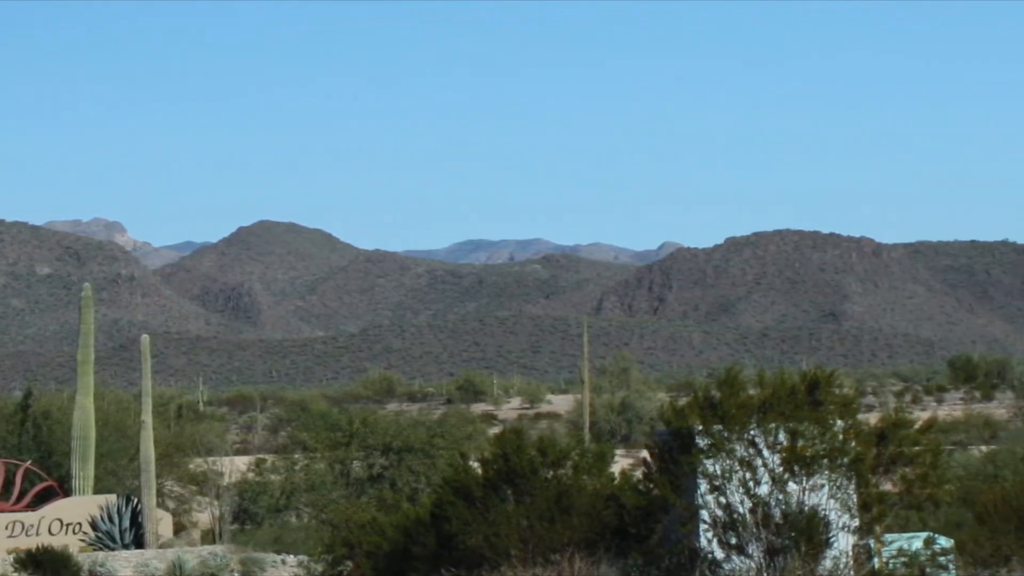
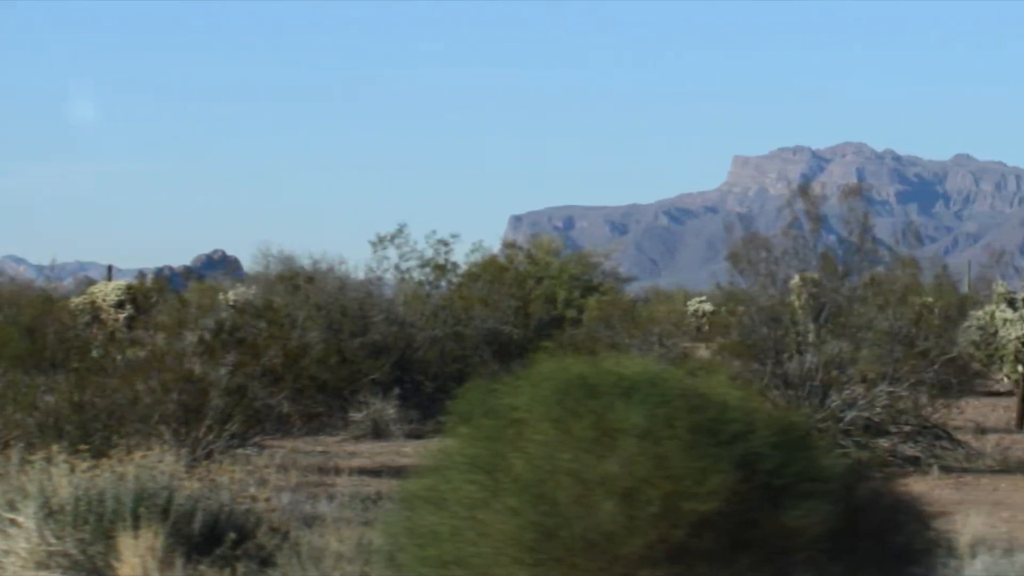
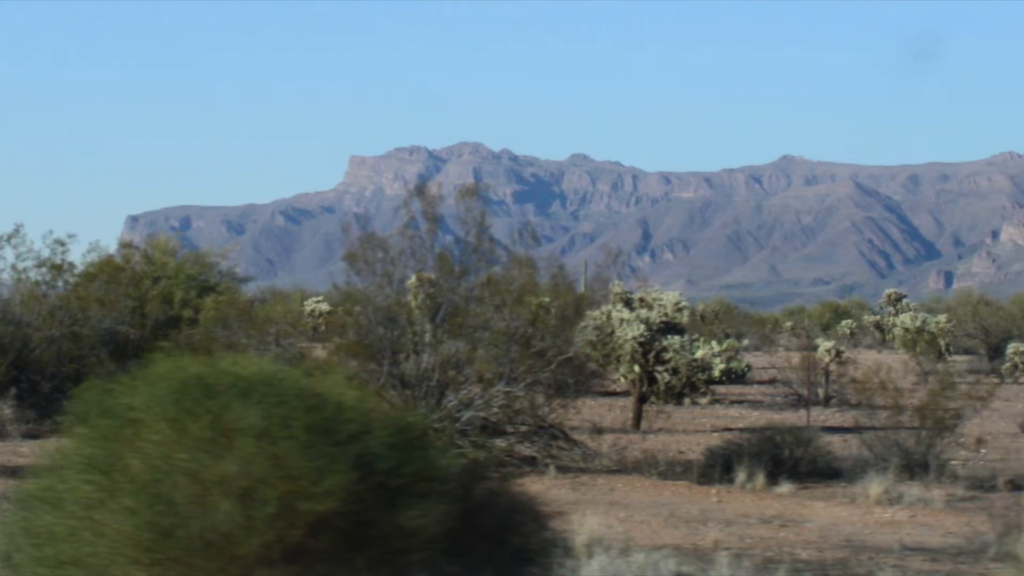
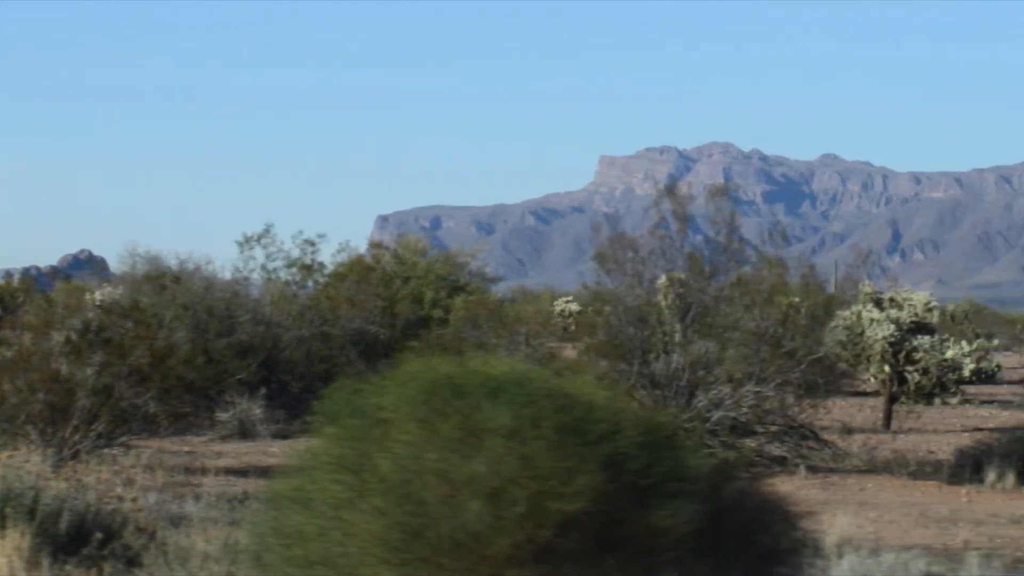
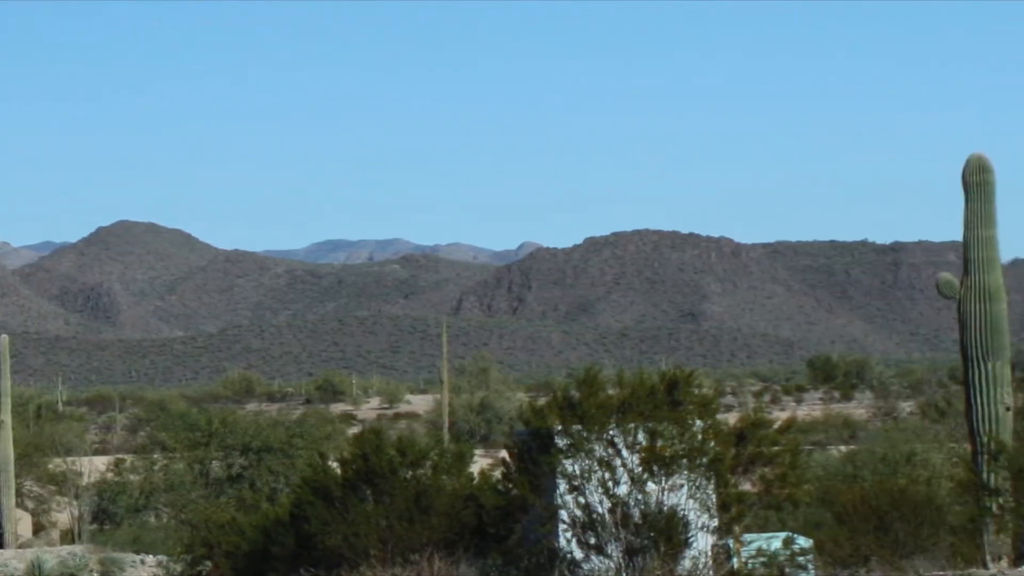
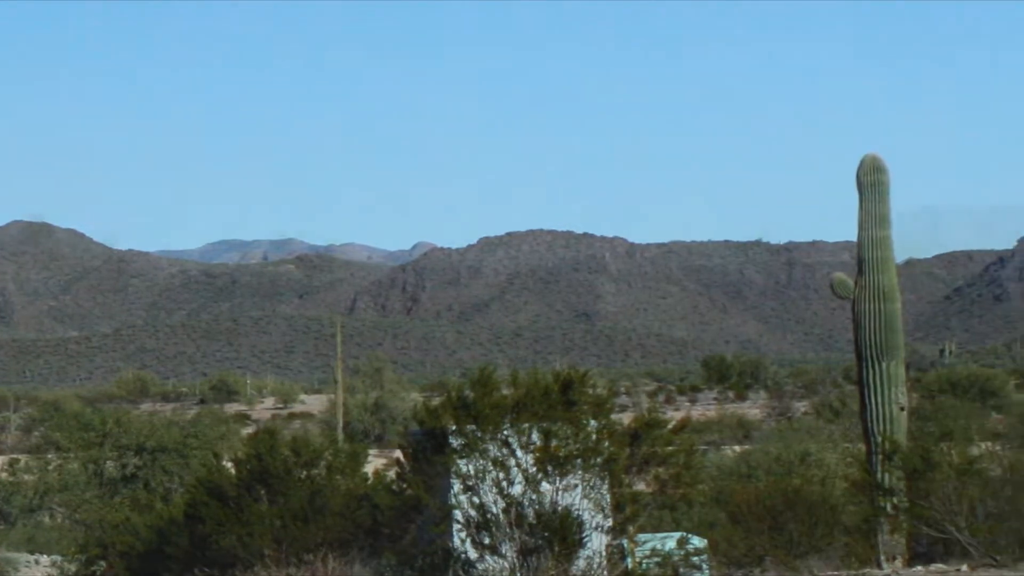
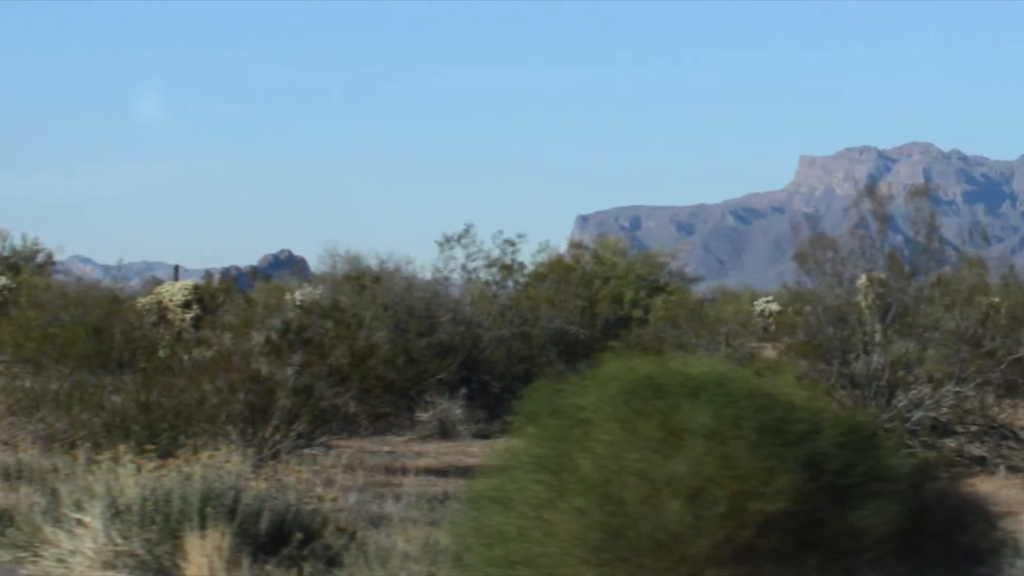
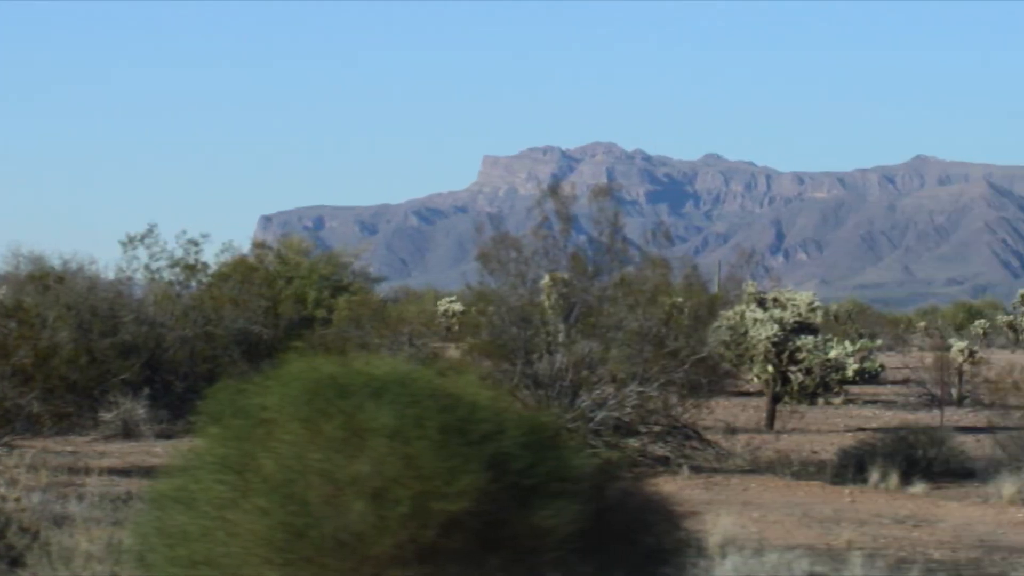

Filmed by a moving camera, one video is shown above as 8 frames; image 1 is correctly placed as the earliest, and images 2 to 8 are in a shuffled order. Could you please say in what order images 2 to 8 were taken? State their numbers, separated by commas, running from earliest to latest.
5, 6, 7, 2, 4, 8, 3
